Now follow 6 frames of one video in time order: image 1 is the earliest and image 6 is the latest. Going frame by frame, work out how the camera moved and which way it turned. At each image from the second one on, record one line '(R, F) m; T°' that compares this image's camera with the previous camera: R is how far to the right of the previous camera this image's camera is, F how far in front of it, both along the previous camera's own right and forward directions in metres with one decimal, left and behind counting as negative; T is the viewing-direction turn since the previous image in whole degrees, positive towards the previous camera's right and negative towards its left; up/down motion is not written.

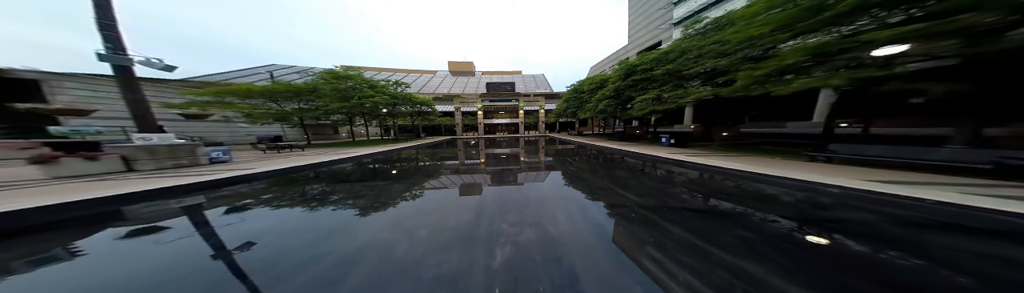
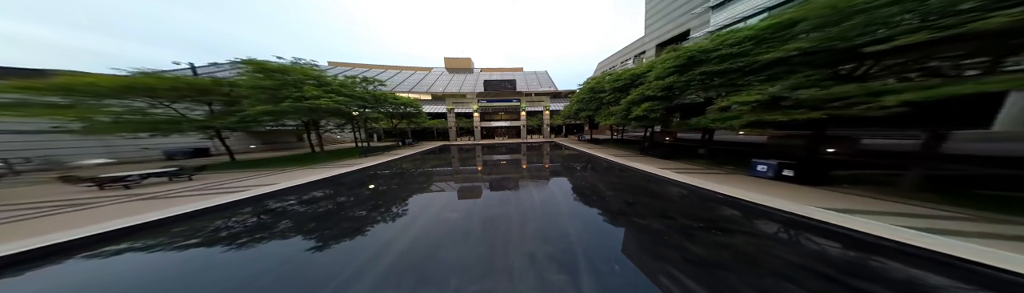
(0.0, +3.1) m; 0°
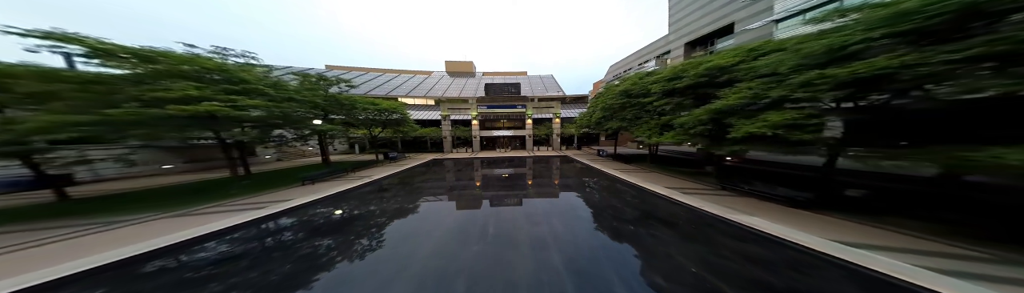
(-0.2, +3.4) m; -1°
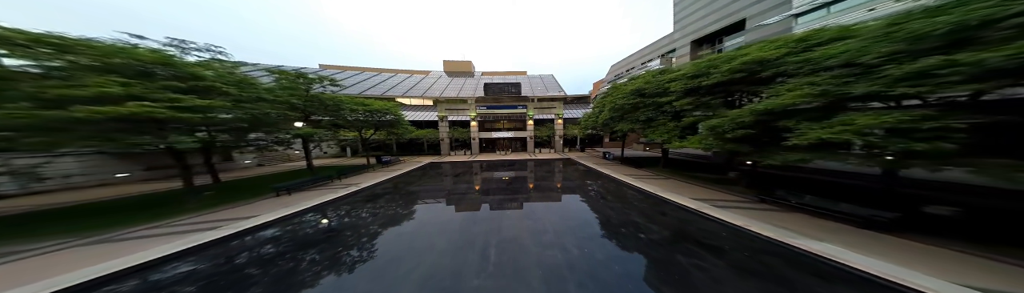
(-0.2, +0.9) m; 0°
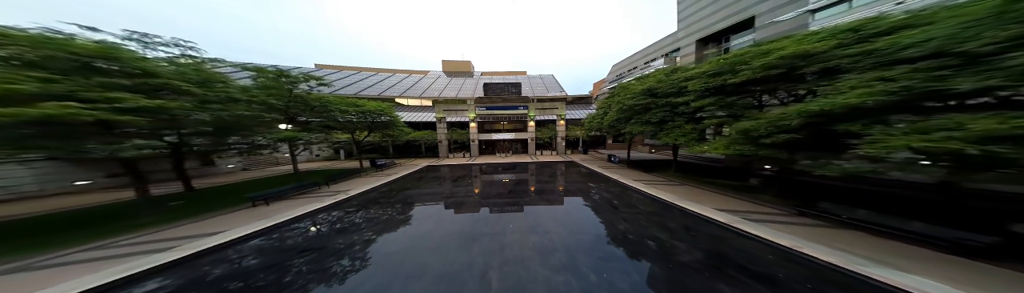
(-0.2, +0.7) m; 0°
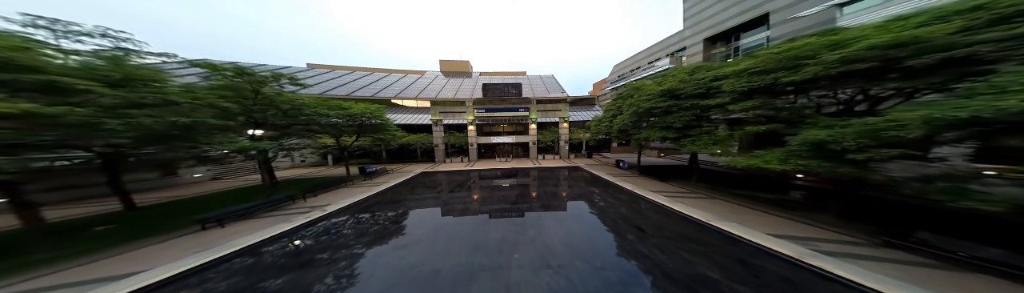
(-0.3, +1.1) m; 0°
